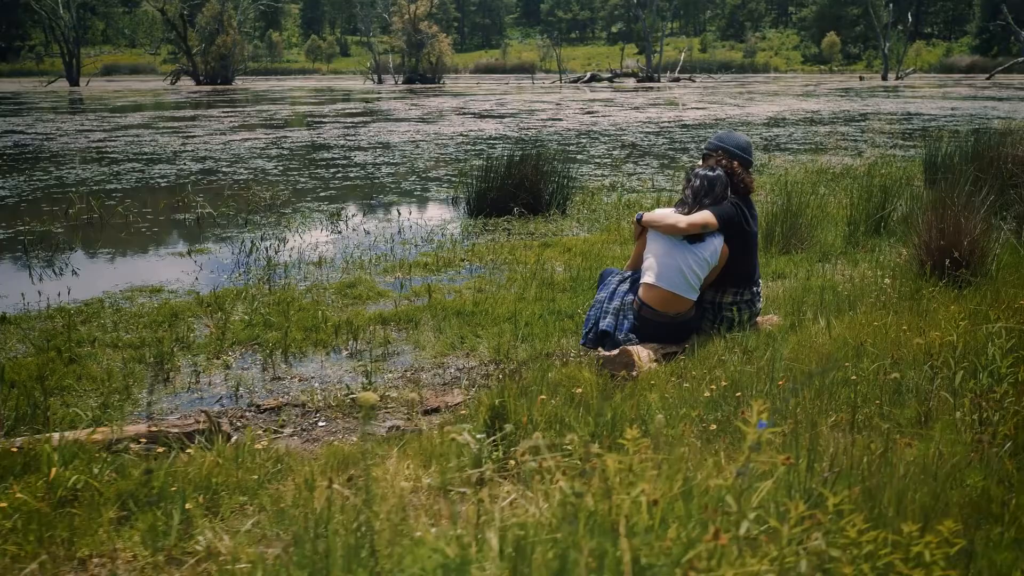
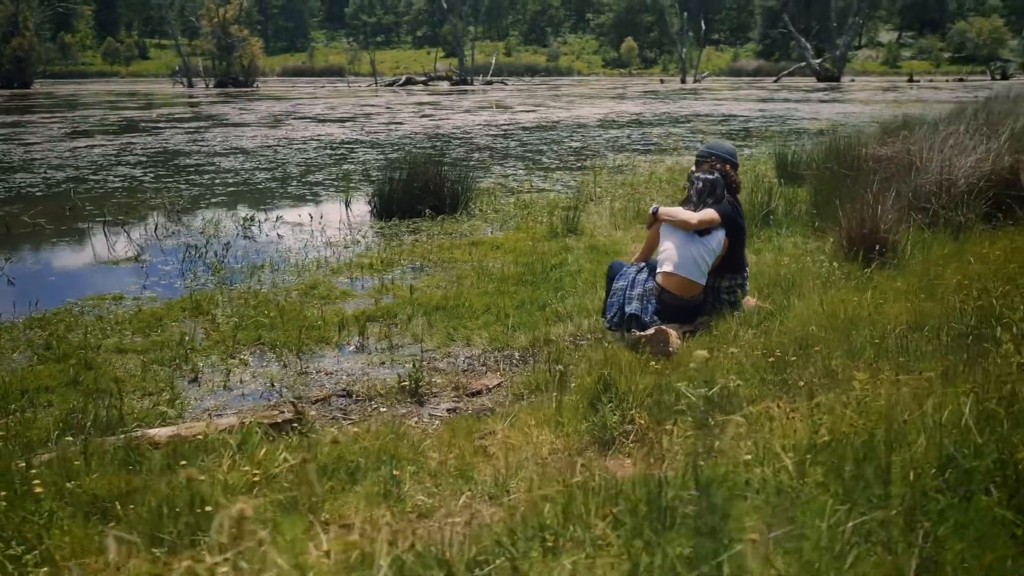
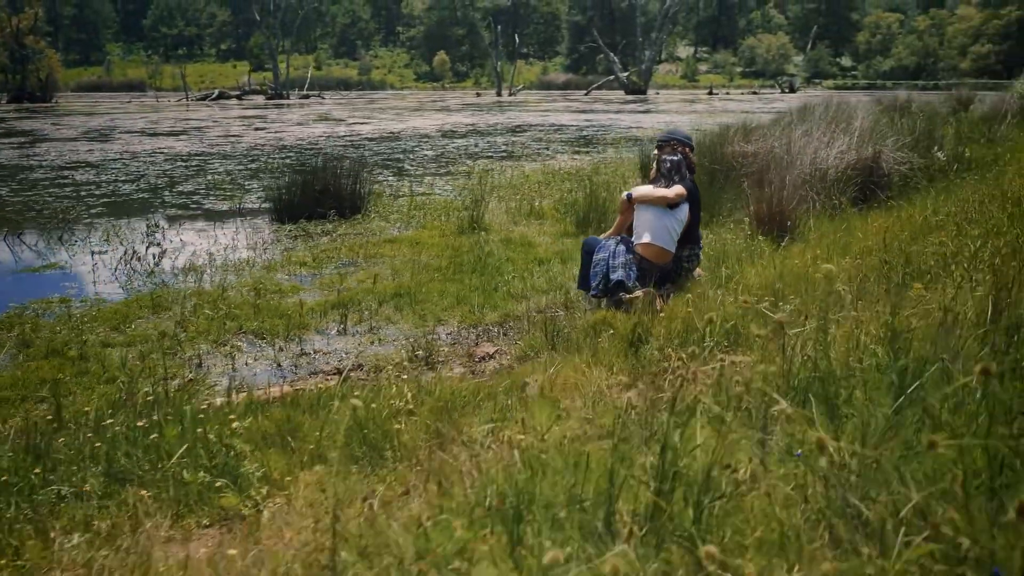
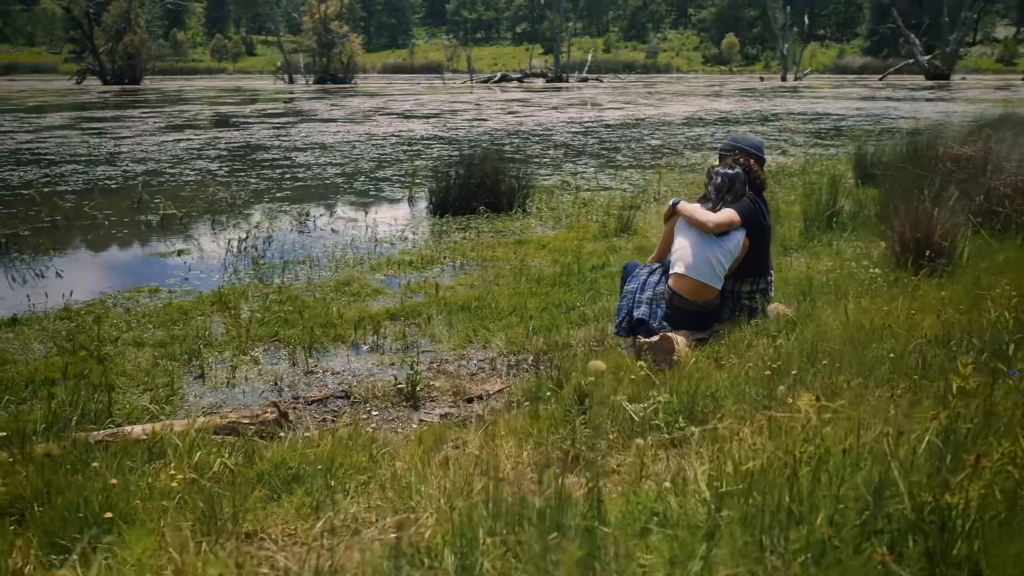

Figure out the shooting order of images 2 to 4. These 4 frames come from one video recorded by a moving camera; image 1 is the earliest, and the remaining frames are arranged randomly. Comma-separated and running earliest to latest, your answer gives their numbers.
4, 2, 3
